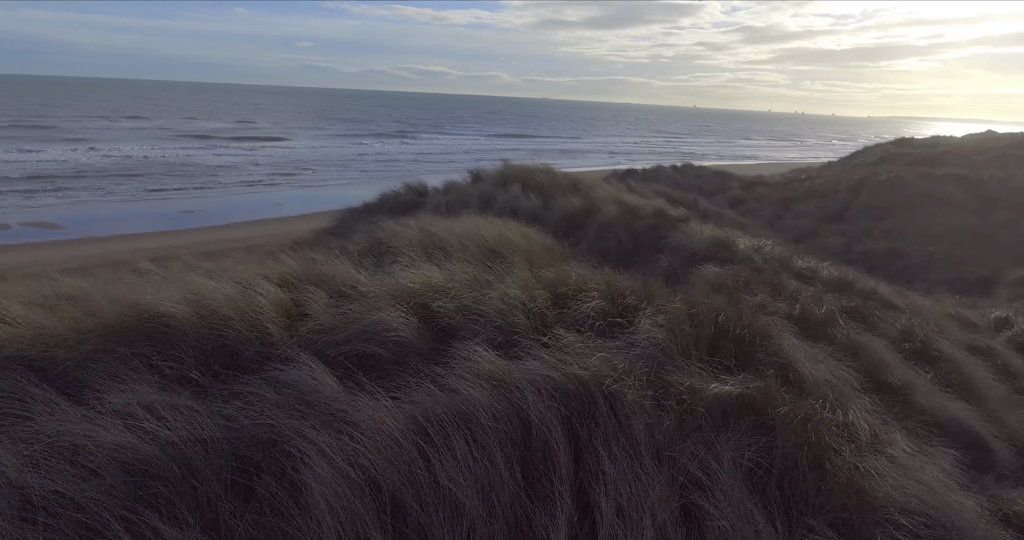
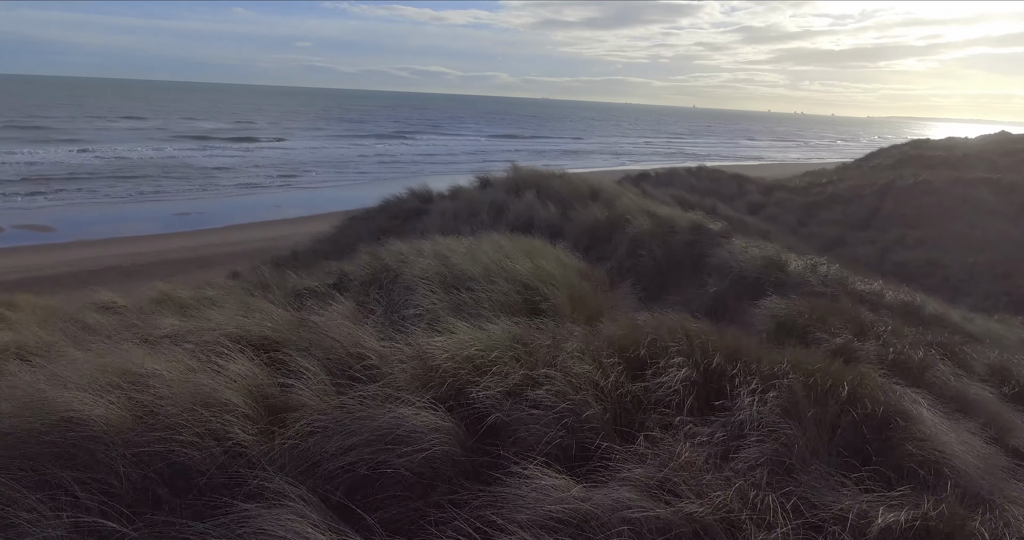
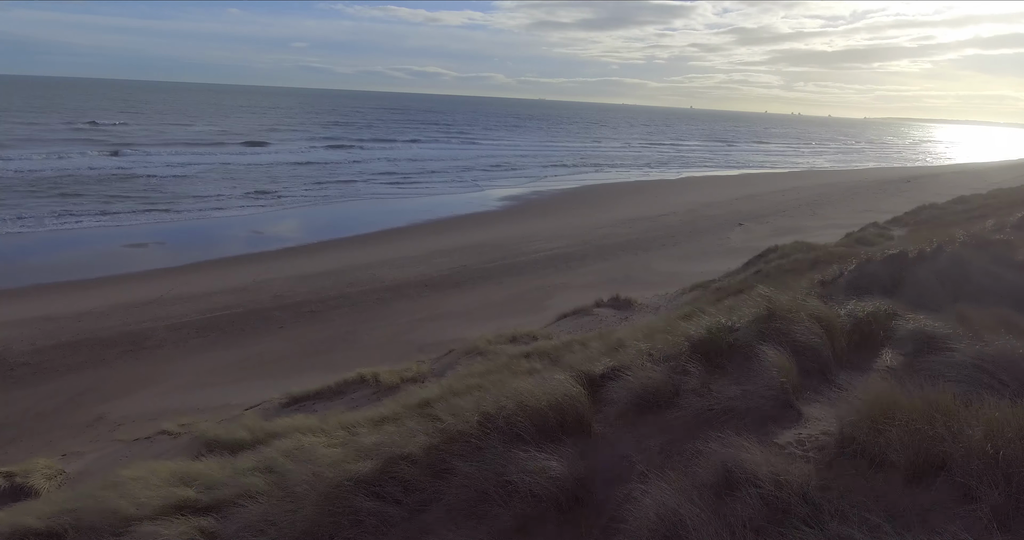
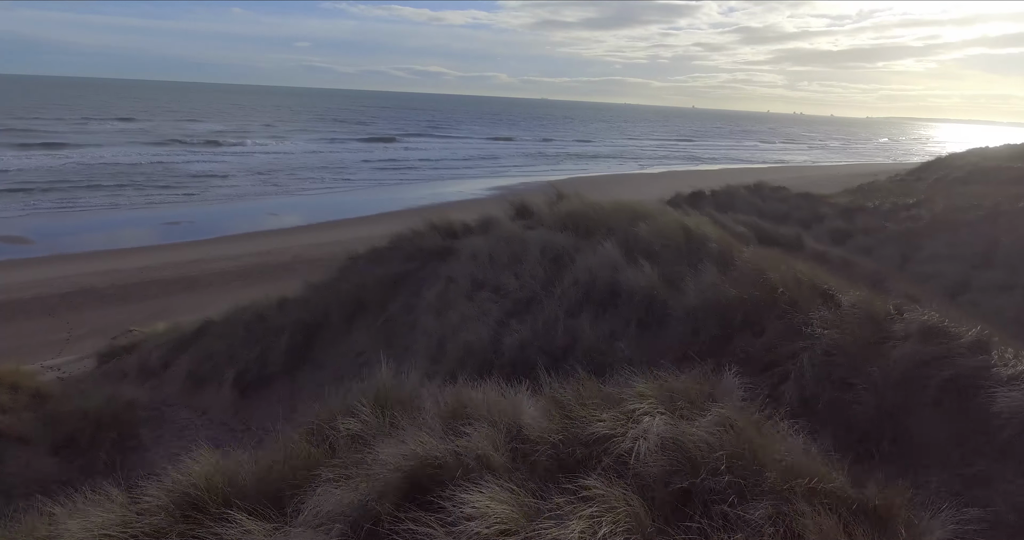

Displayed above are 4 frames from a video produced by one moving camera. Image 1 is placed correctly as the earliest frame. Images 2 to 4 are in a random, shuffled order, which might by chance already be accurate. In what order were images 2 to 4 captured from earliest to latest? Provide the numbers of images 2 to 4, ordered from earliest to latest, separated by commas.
2, 4, 3
